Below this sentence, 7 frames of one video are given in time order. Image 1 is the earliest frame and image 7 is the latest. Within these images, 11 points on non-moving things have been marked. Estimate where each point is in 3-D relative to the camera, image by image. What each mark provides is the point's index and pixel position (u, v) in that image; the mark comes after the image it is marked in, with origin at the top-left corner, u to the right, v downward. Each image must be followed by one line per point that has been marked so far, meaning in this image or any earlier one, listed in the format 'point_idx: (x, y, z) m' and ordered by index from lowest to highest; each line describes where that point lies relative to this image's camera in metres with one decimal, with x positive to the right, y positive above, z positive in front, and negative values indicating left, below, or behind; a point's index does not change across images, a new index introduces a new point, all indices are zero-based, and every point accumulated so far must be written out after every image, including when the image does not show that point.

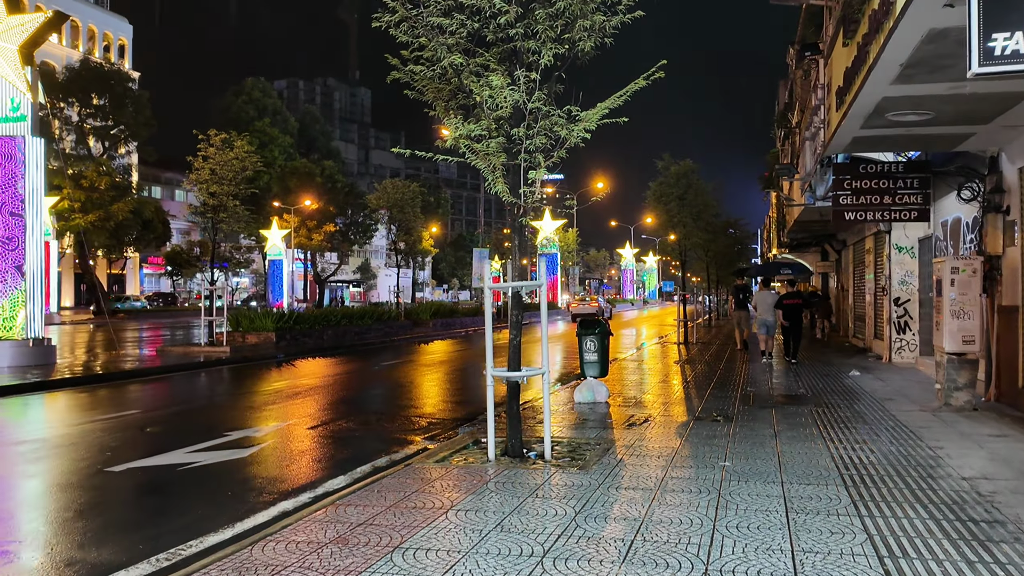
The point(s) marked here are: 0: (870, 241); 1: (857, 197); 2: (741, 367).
0: (+8.8, +1.2, +19.4) m
1: (+5.0, +1.3, +11.4) m
2: (+5.3, -1.8, +17.8) m
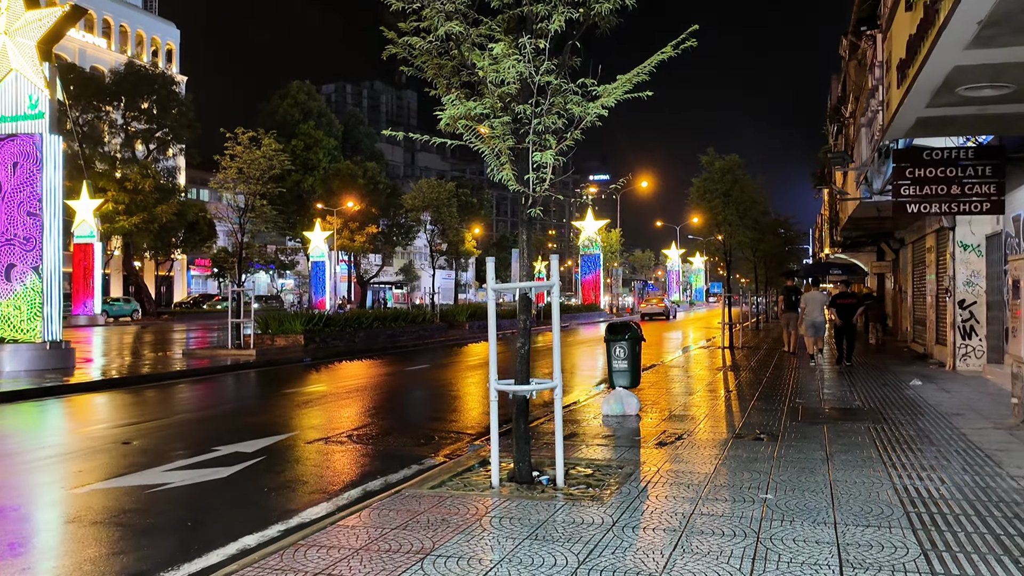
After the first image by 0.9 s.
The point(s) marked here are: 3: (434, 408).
0: (+9.6, +1.2, +18.0) m
1: (+5.3, +1.3, +10.2) m
2: (+5.9, -1.8, +16.6) m
3: (-1.4, -2.1, +14.5) m
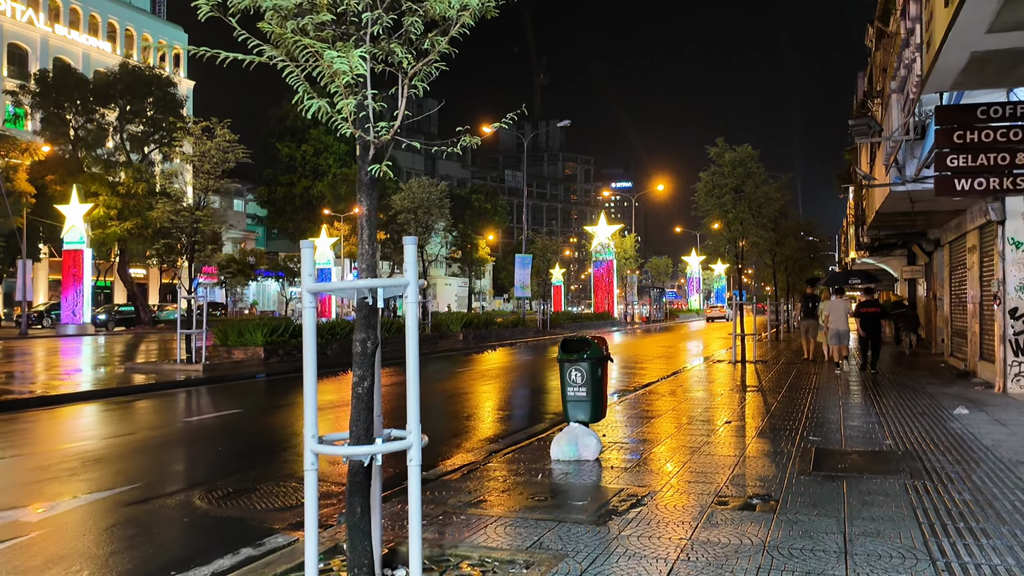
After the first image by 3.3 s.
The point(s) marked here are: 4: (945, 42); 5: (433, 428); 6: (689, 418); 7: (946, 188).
0: (+9.1, +1.1, +15.4) m
1: (+4.5, +1.3, +7.8) m
2: (+5.4, -1.9, +14.1) m
3: (-2.0, -2.2, +12.2) m
4: (+3.3, +1.9, +6.0) m
5: (-1.2, -2.3, +13.0) m
6: (+2.8, -2.0, +12.3) m
7: (+4.6, +1.1, +8.3) m
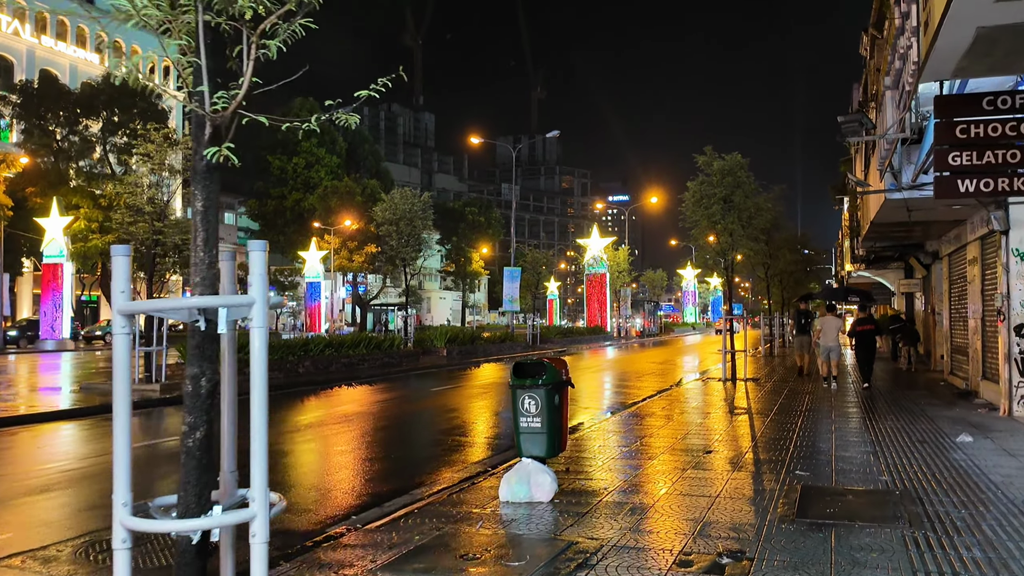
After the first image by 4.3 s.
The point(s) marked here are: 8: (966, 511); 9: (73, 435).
0: (+8.5, +0.8, +14.5) m
1: (+4.1, +1.1, +6.9) m
2: (+4.9, -2.2, +13.2) m
3: (-2.5, -2.4, +11.2) m
4: (+2.8, +1.8, +5.1) m
5: (-1.7, -2.5, +12.0) m
6: (+2.3, -2.2, +11.4) m
7: (+4.1, +1.0, +7.4) m
8: (+3.6, -1.8, +6.2) m
9: (-7.5, -2.5, +12.6) m
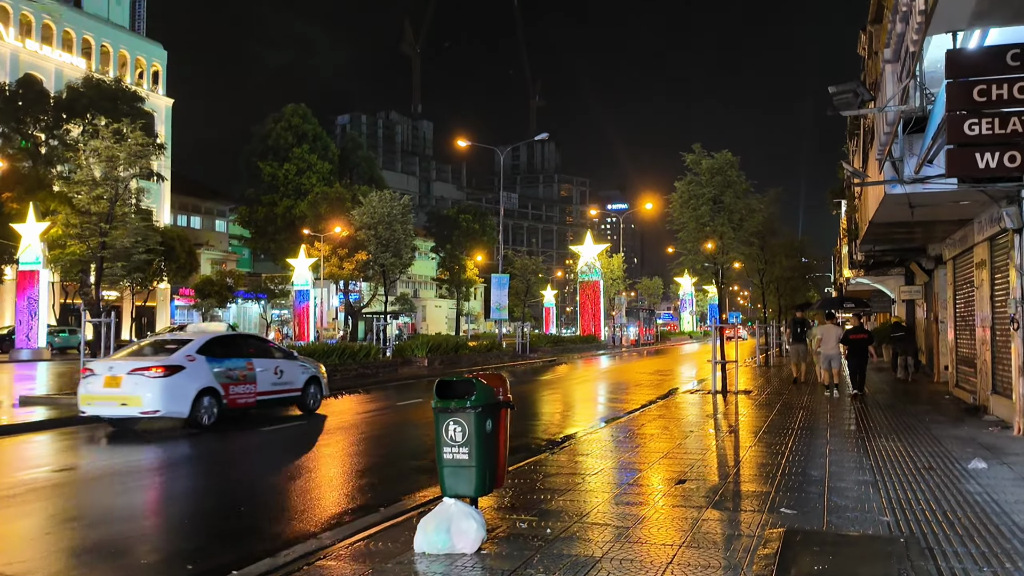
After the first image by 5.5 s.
0: (+8.0, +0.7, +13.3) m
1: (+3.5, +1.1, +5.7) m
2: (+4.3, -2.3, +12.0) m
3: (-3.1, -2.5, +10.0) m
4: (+2.3, +1.8, +4.0) m
5: (-2.3, -2.6, +10.8) m
6: (+1.7, -2.3, +10.1) m
7: (+3.5, +1.0, +6.2) m
8: (+3.0, -1.8, +5.0) m
9: (-8.0, -2.6, +11.4) m
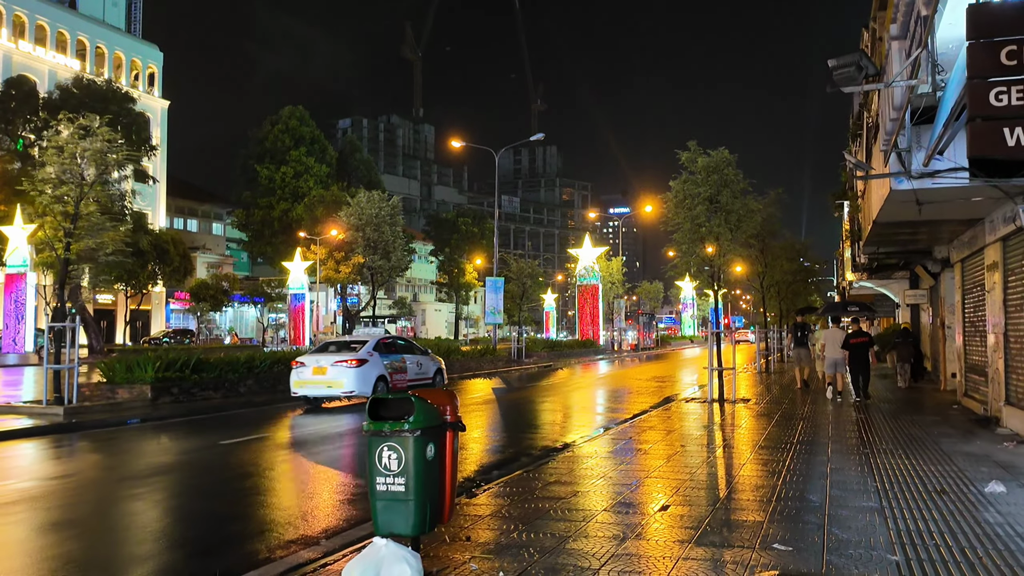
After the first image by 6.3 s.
0: (+7.7, +0.6, +12.5) m
1: (+3.2, +1.1, +4.9) m
2: (+4.0, -2.3, +11.1) m
3: (-3.4, -2.5, +9.2) m
4: (+1.9, +1.8, +3.1) m
5: (-2.6, -2.6, +10.0) m
6: (+1.4, -2.3, +9.3) m
7: (+3.2, +0.9, +5.4) m
8: (+2.7, -1.8, +4.2) m
9: (-8.4, -2.6, +10.6) m
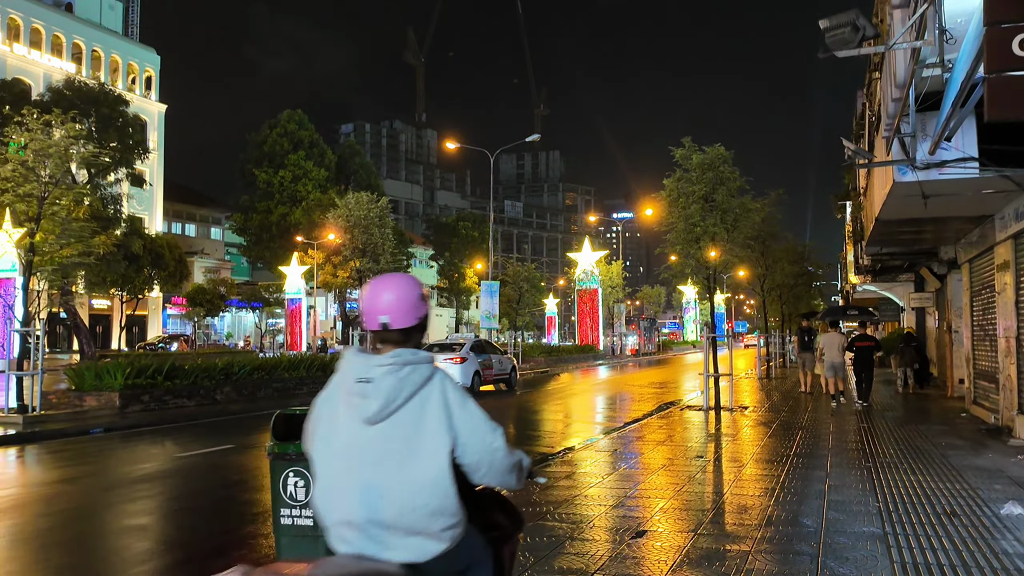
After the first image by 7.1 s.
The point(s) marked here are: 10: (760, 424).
0: (+7.3, +0.6, +11.7) m
1: (+2.8, +1.1, +4.1) m
2: (+3.6, -2.3, +10.3) m
3: (-3.7, -2.5, +8.4) m
4: (+1.6, +1.8, +2.4) m
5: (-3.0, -2.6, +9.2) m
6: (+1.1, -2.4, +8.5) m
7: (+2.9, +1.0, +4.6) m
8: (+2.3, -1.8, +3.4) m
9: (-8.7, -2.6, +9.9) m
10: (+4.9, -2.8, +15.7) m
